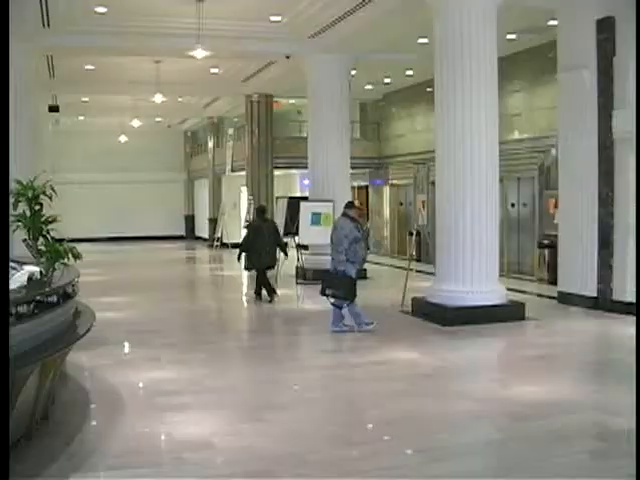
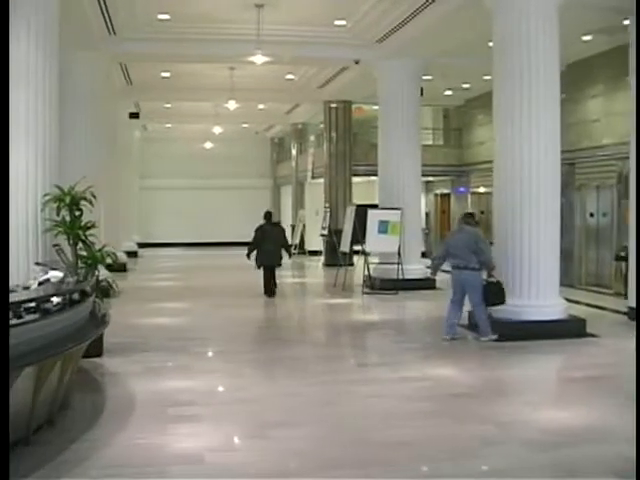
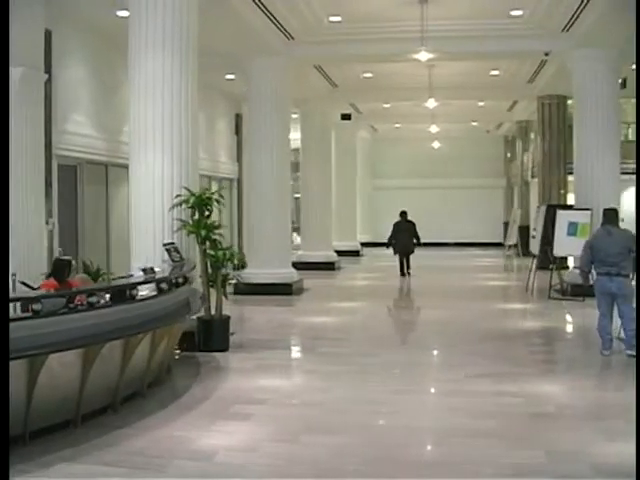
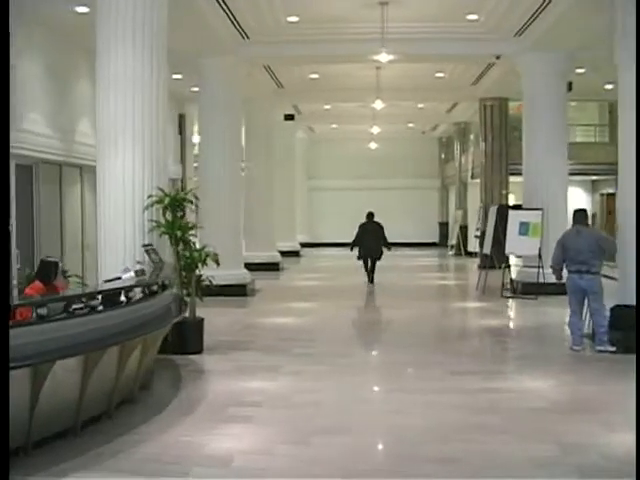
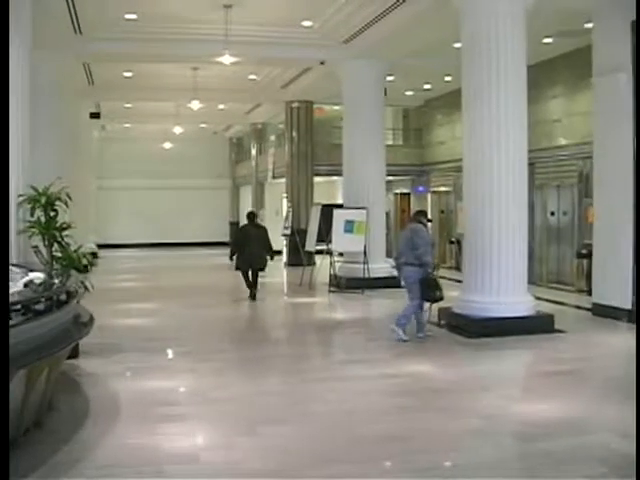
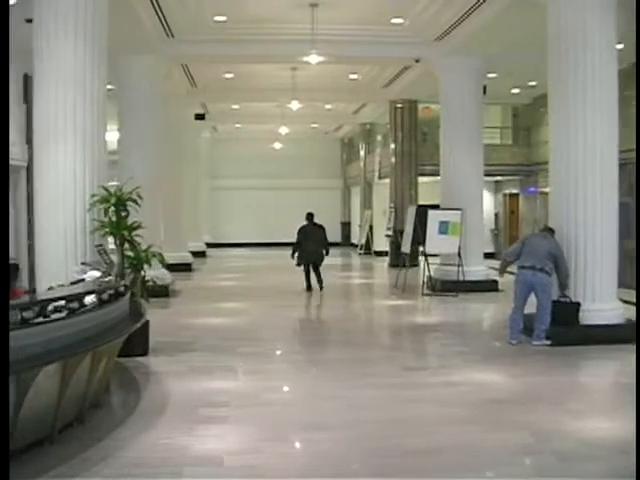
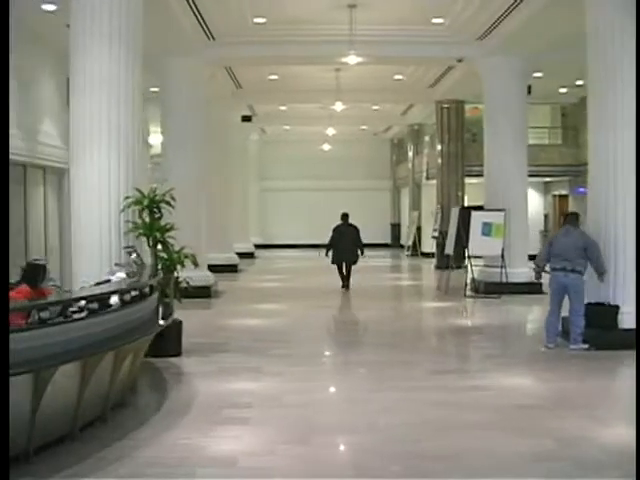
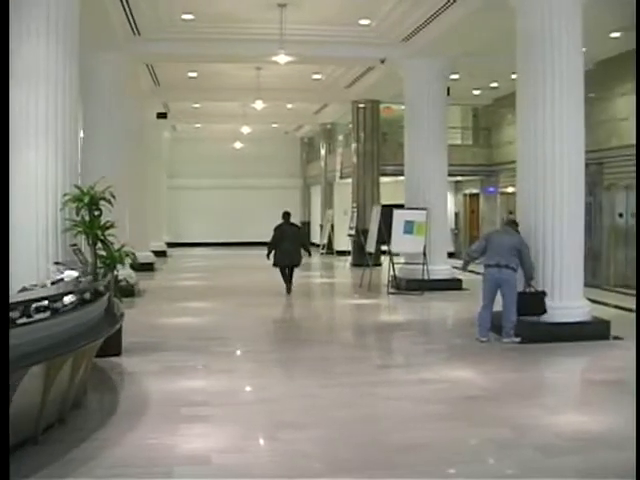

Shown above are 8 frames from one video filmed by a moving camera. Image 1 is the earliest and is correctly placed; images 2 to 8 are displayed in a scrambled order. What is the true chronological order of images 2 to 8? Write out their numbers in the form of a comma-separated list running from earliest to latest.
5, 2, 8, 6, 7, 4, 3
